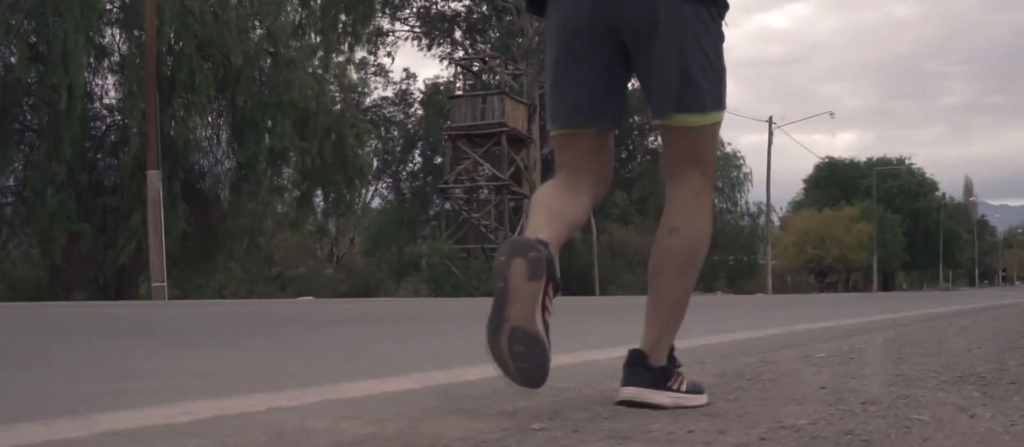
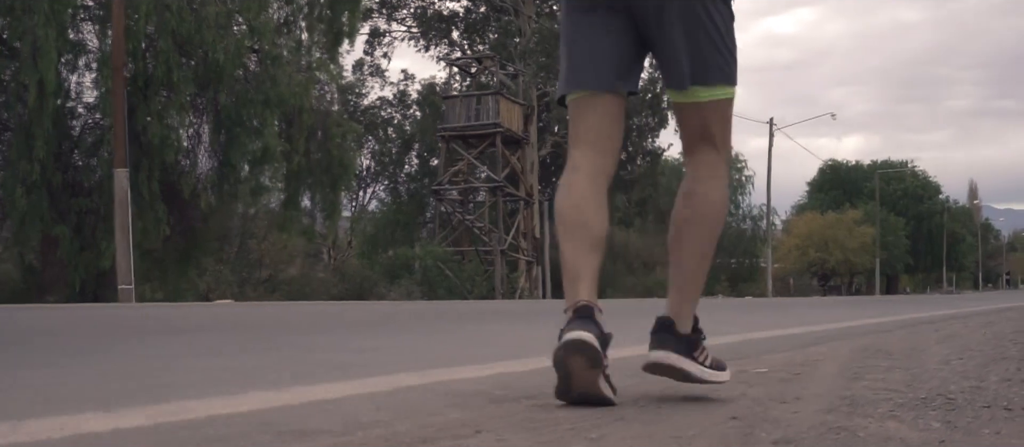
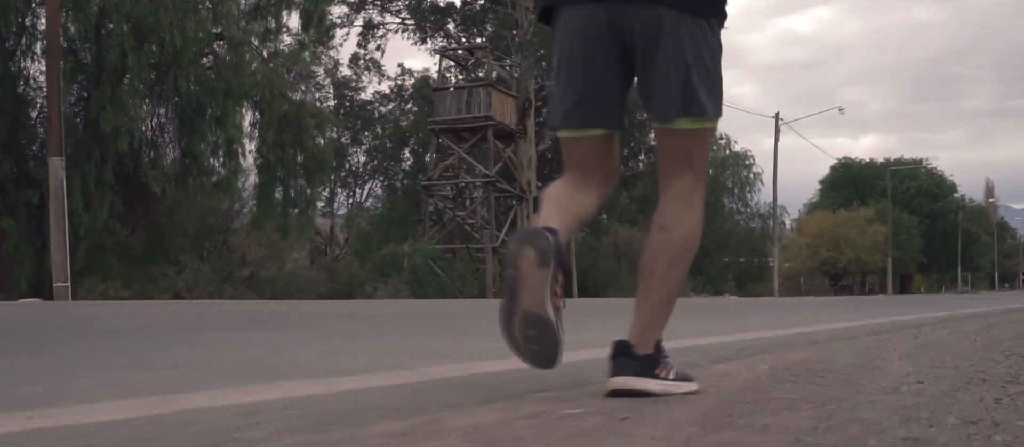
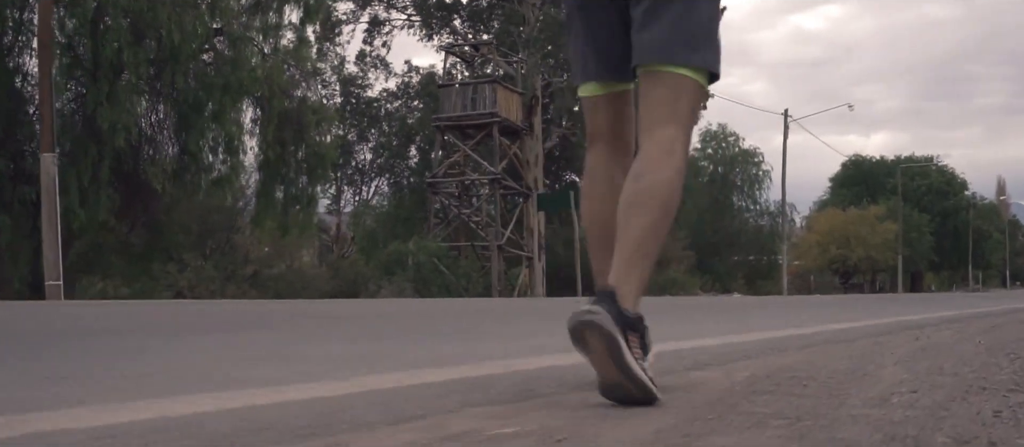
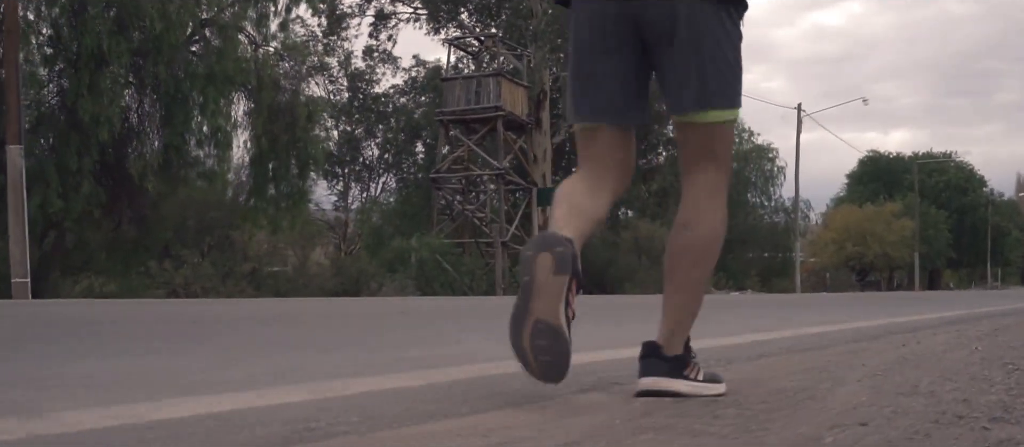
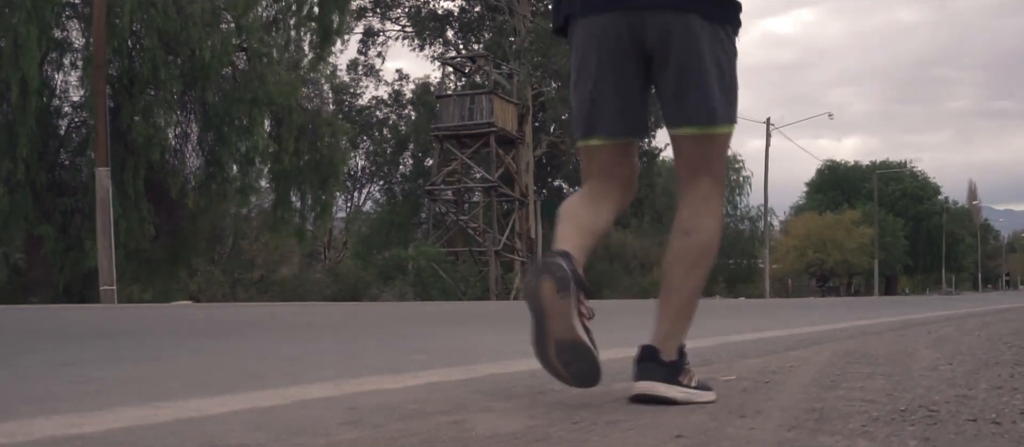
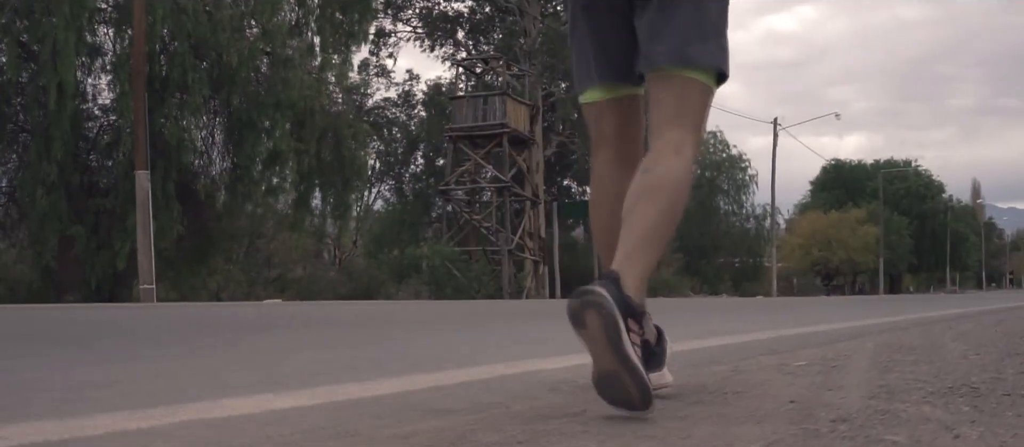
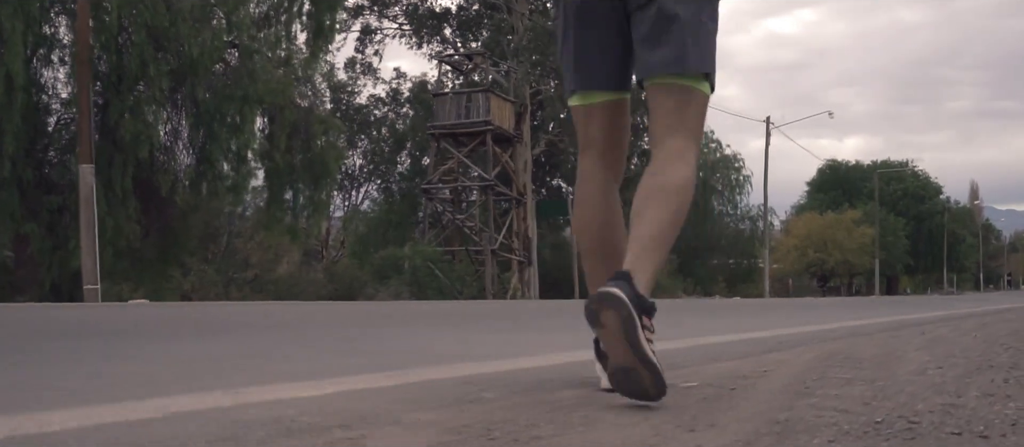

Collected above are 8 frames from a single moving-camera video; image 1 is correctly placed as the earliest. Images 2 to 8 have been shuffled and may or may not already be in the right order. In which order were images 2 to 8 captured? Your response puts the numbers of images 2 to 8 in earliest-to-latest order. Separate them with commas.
7, 2, 6, 8, 3, 4, 5
